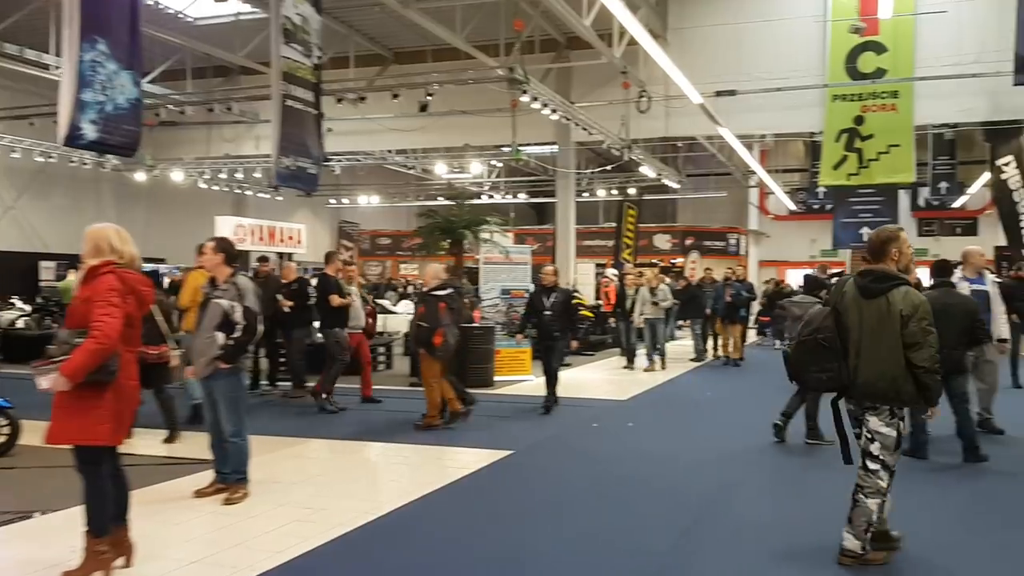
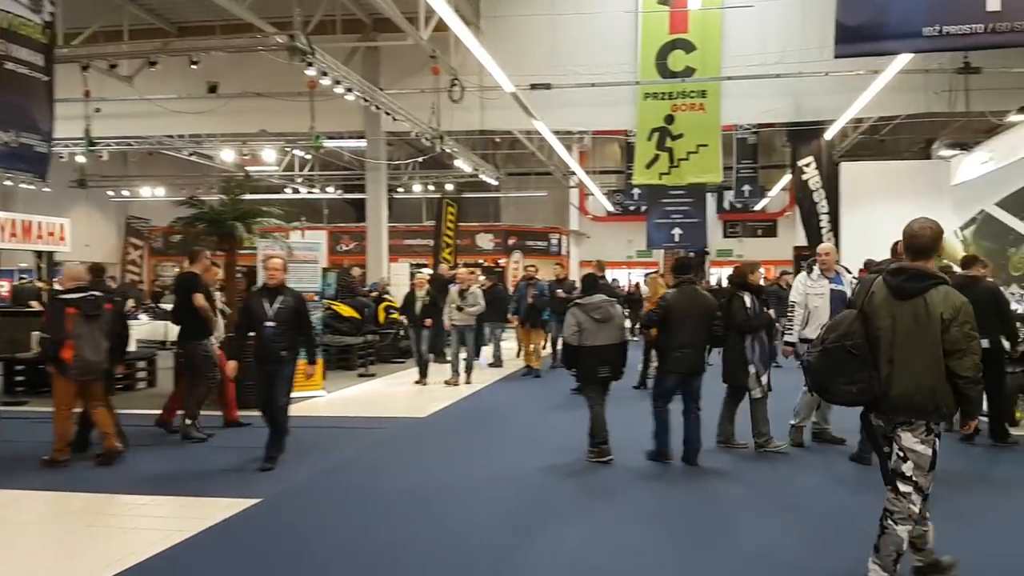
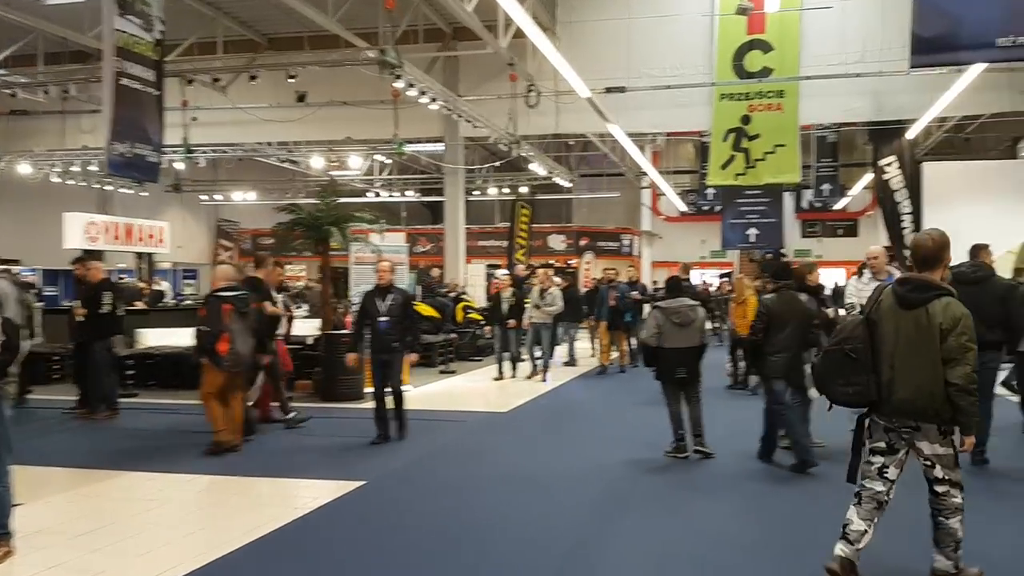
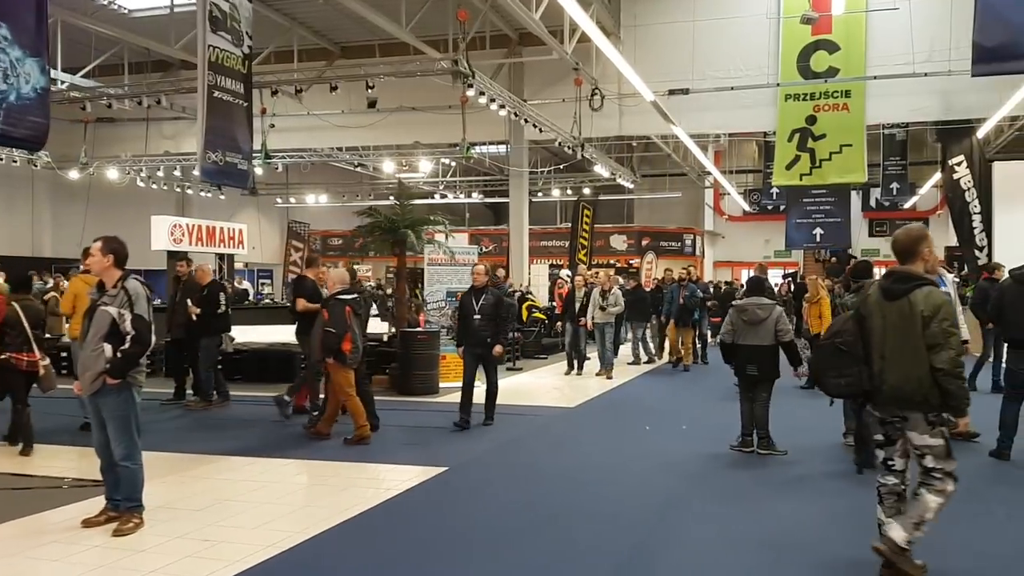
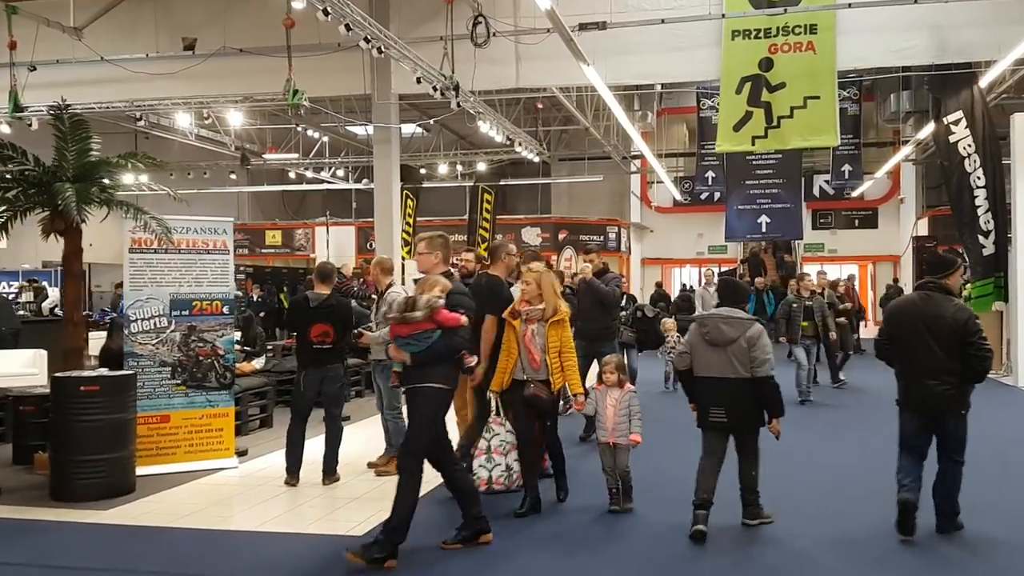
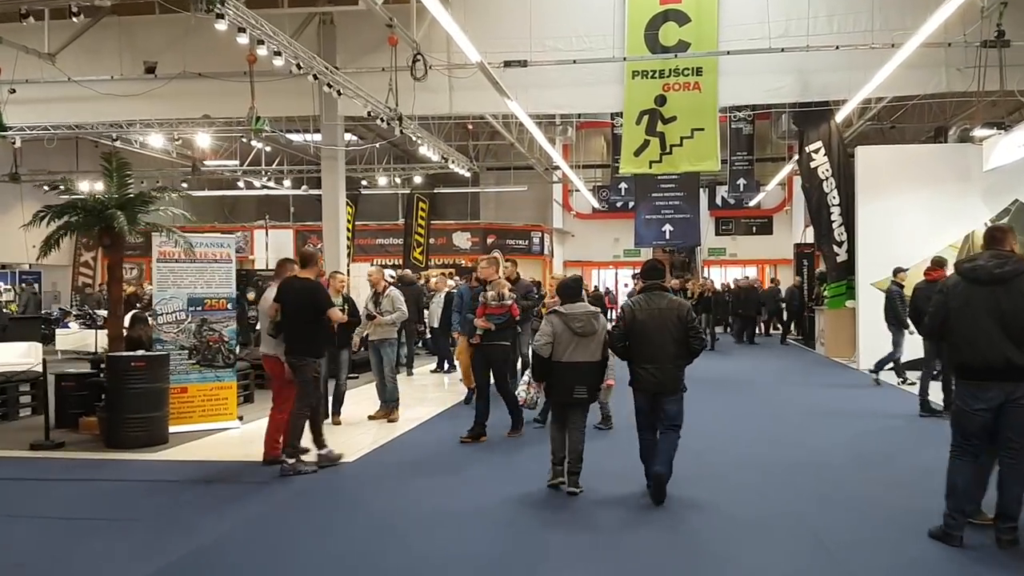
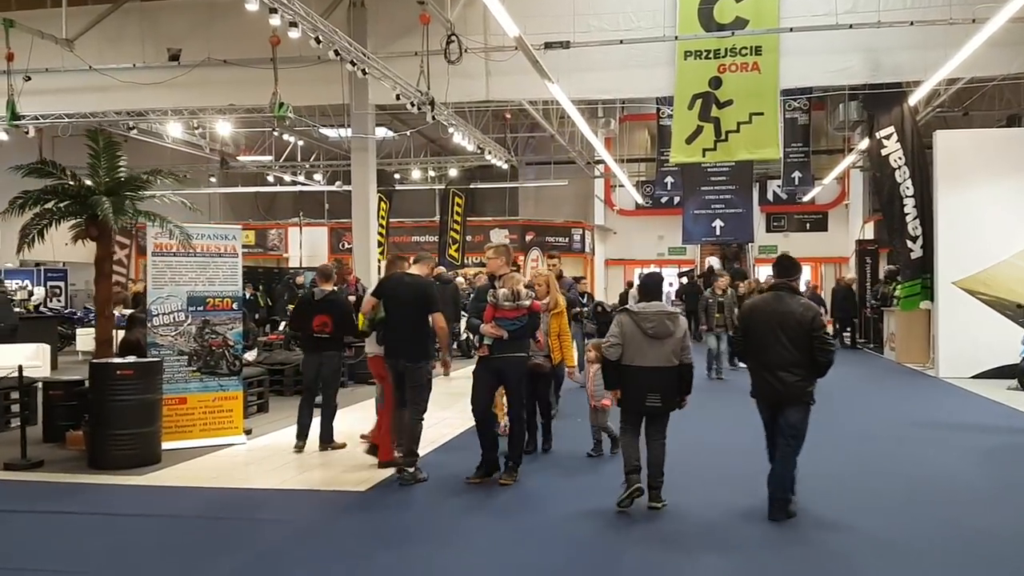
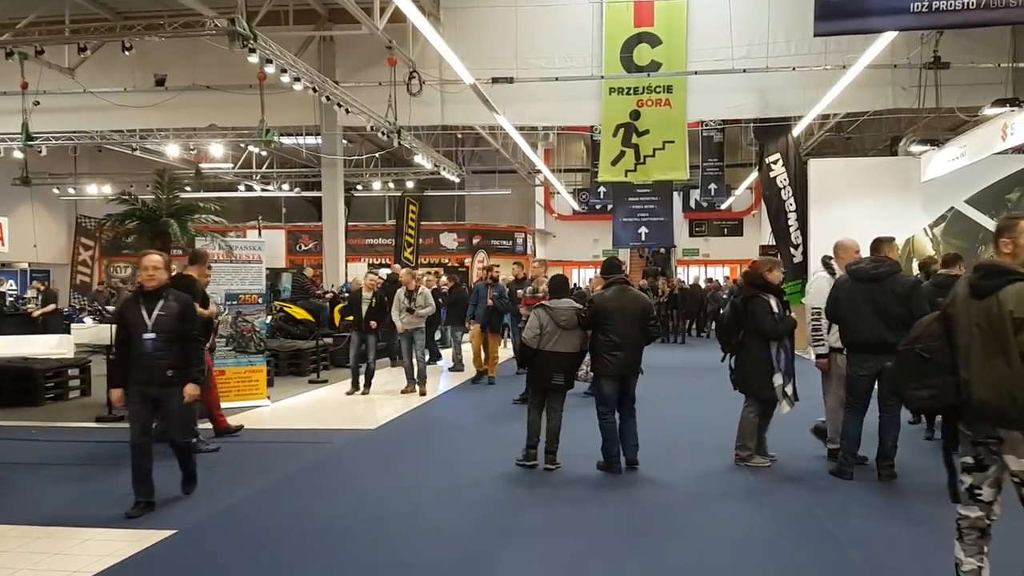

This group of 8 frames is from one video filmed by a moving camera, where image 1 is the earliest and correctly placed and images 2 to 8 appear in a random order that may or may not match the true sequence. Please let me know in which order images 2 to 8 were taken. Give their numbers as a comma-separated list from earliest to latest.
4, 3, 2, 8, 6, 7, 5
